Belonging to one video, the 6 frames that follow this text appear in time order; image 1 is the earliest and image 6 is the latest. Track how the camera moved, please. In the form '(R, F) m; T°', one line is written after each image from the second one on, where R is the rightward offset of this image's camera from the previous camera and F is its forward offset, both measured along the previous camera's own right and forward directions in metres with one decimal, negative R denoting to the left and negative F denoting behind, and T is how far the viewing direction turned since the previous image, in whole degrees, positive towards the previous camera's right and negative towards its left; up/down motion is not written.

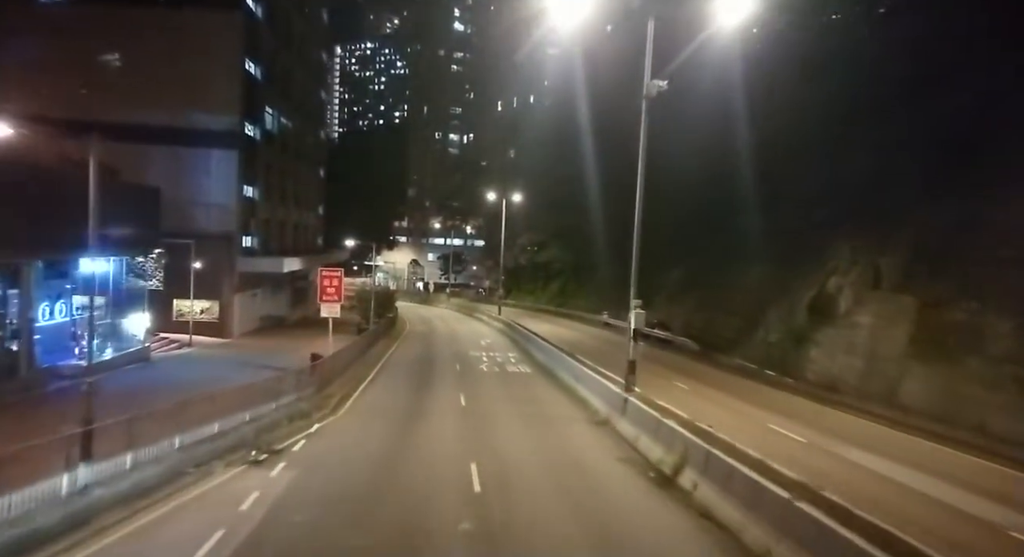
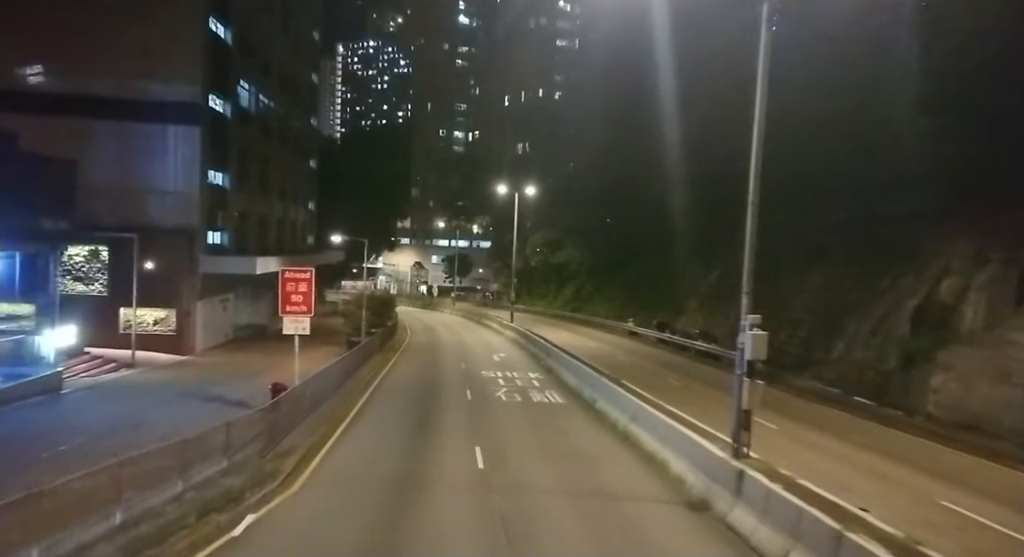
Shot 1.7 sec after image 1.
(-0.9, +7.3) m; 0°
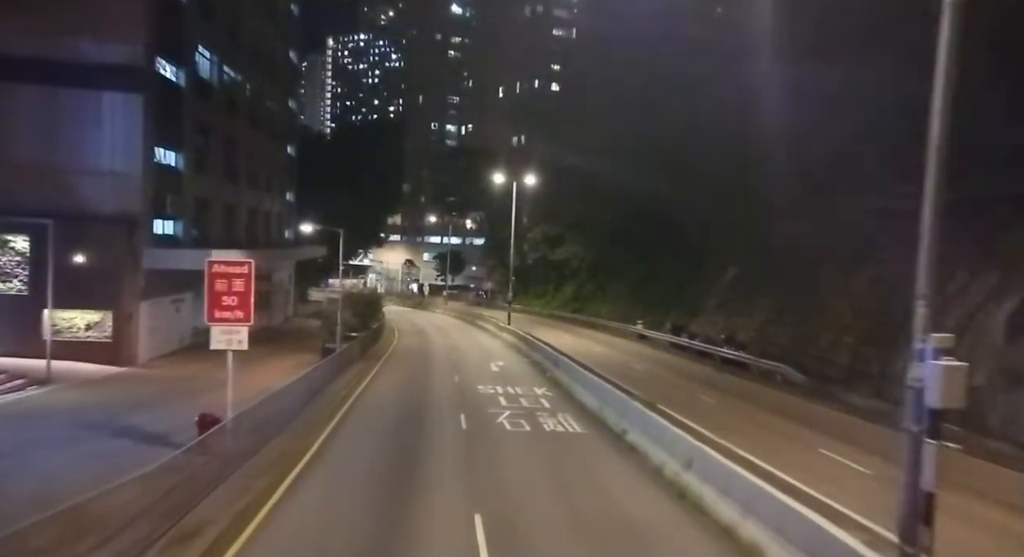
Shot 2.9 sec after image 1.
(-0.5, +5.2) m; +1°
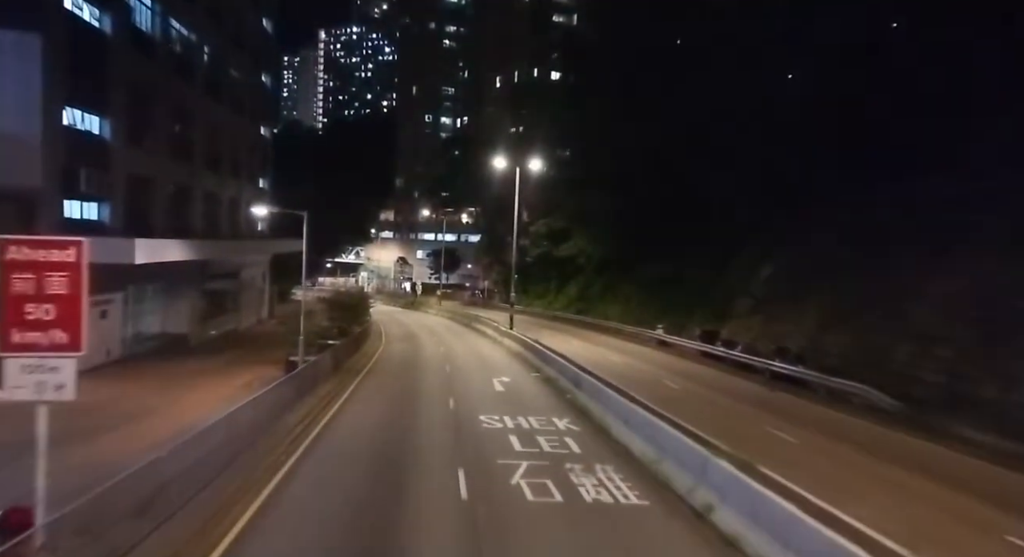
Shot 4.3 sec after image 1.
(-0.6, +6.5) m; +1°
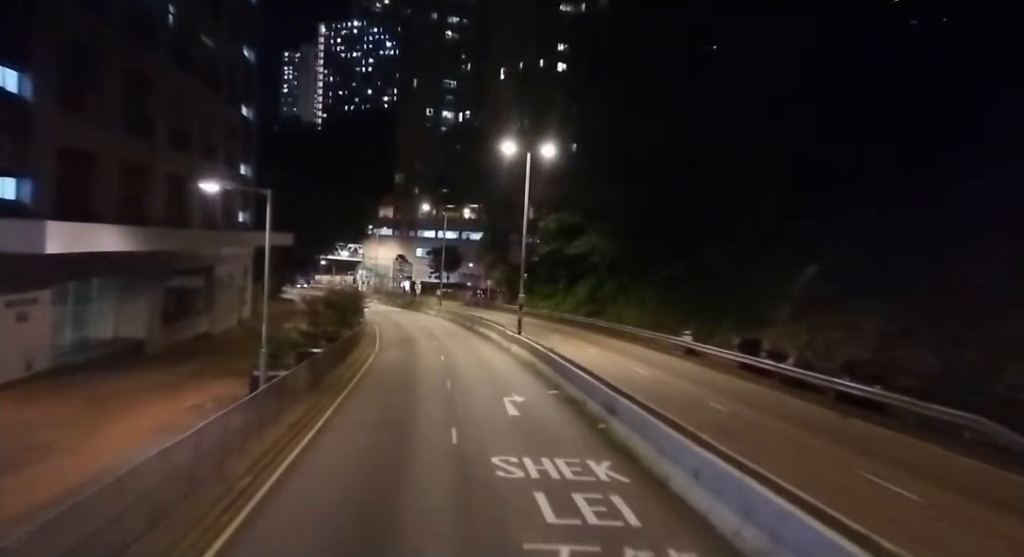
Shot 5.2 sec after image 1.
(-0.6, +5.2) m; 0°
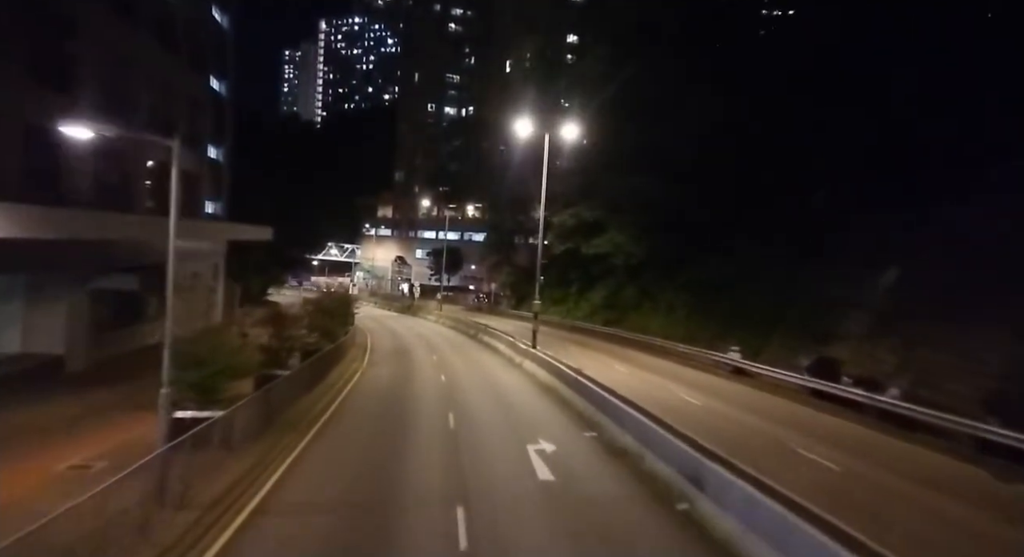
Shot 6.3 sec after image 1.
(-0.8, +6.7) m; 0°
